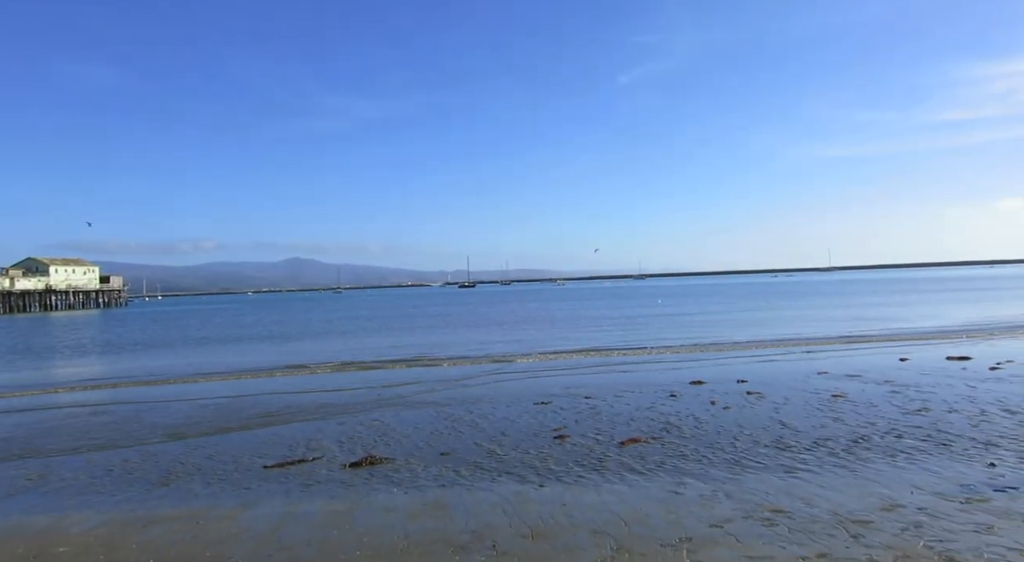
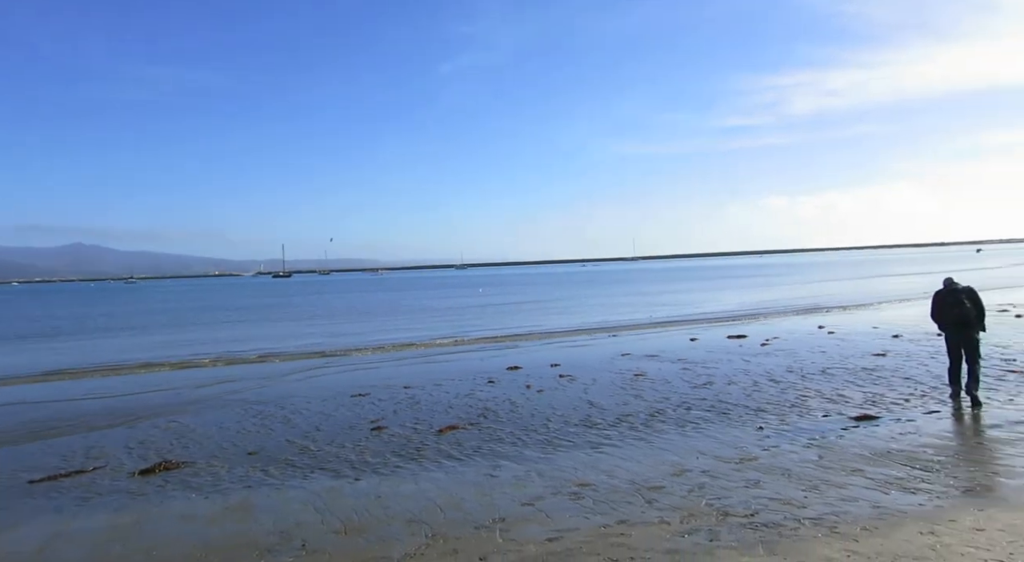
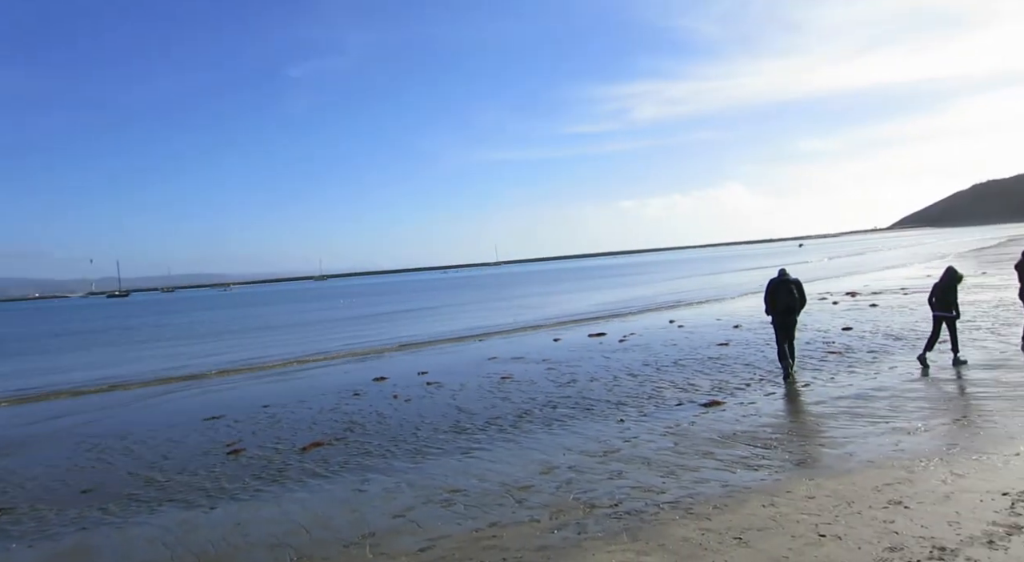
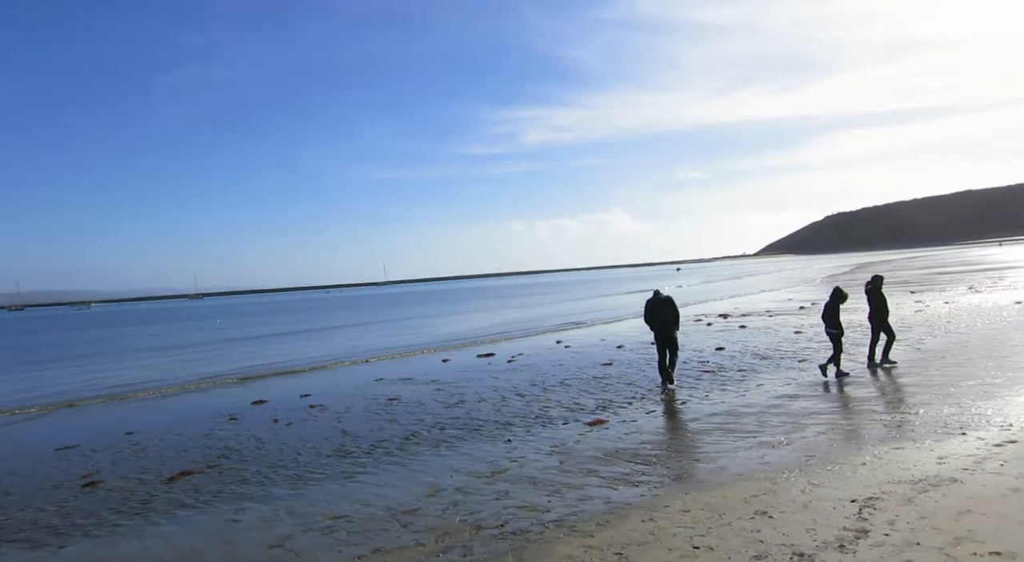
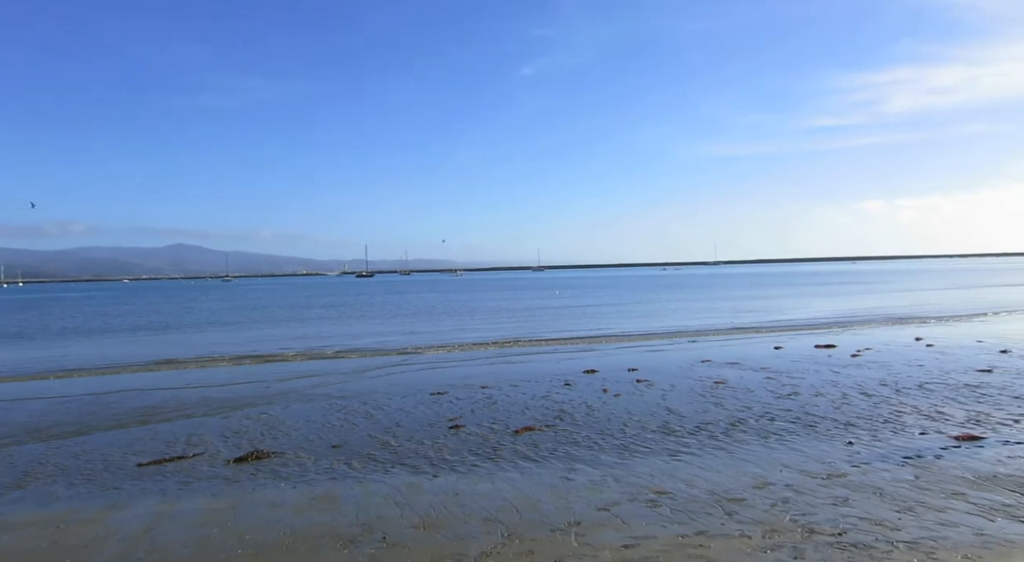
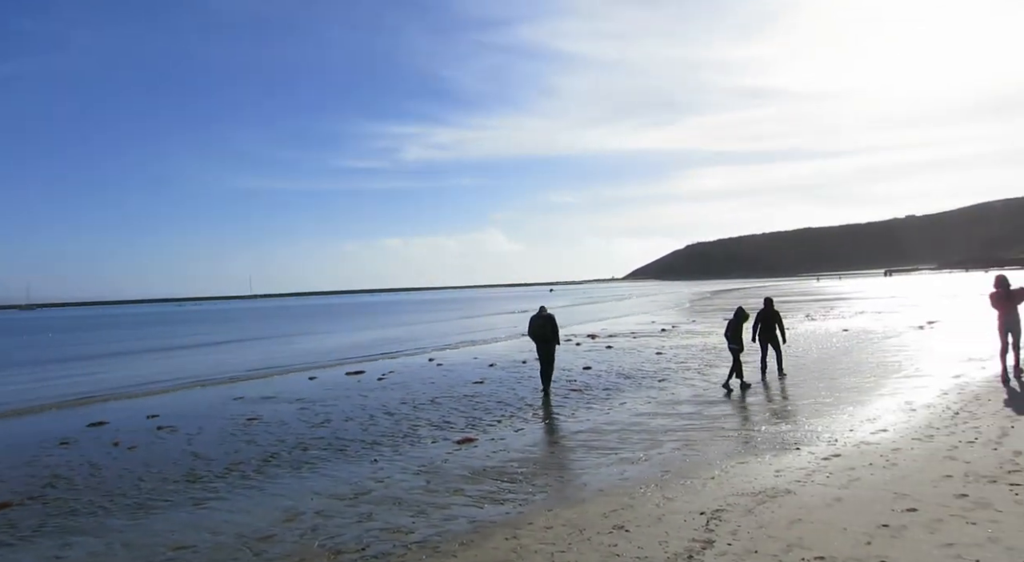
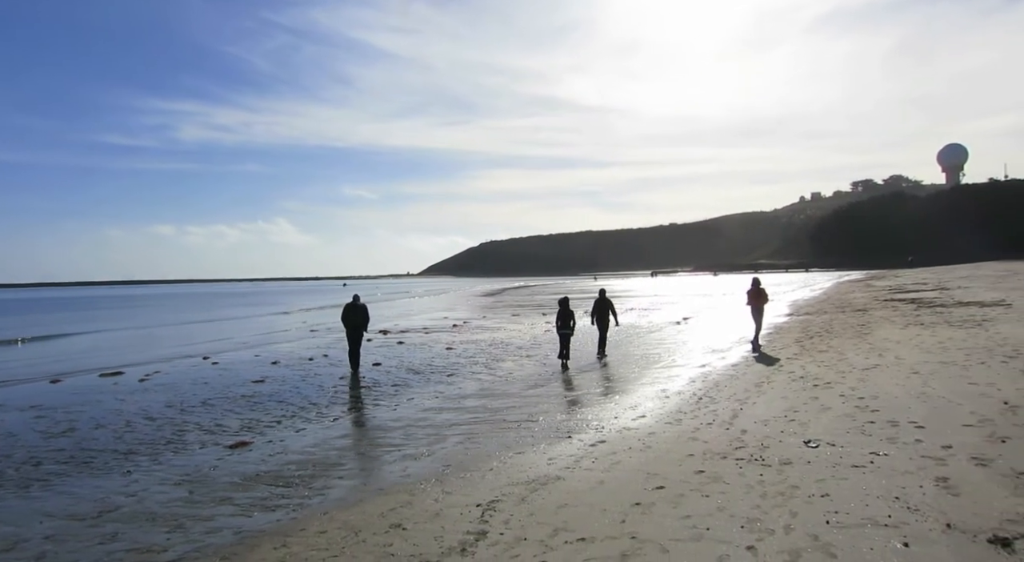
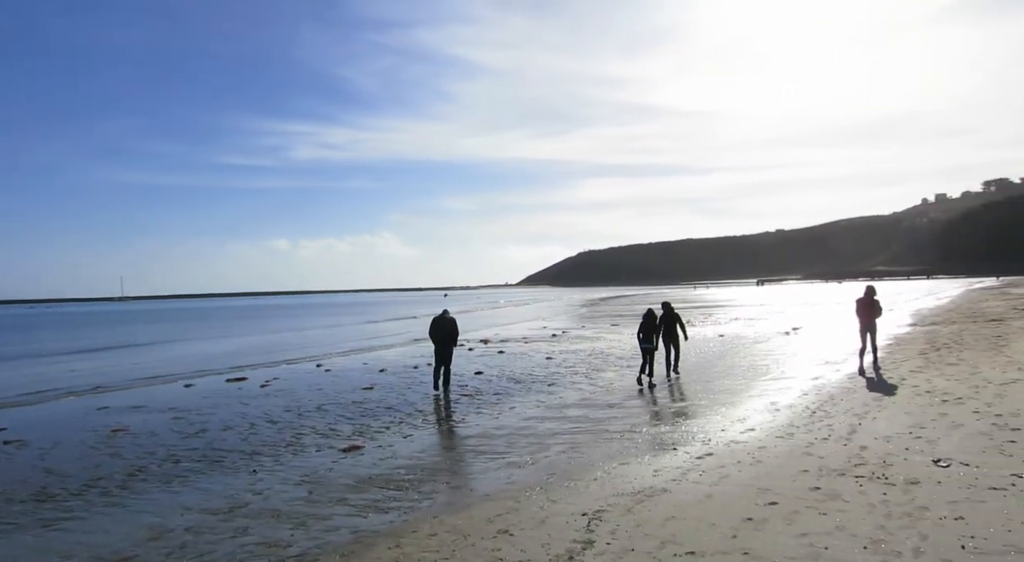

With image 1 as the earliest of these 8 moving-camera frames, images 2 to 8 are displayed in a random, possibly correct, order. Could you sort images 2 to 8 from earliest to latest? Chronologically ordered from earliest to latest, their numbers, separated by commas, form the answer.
5, 2, 3, 4, 6, 8, 7
